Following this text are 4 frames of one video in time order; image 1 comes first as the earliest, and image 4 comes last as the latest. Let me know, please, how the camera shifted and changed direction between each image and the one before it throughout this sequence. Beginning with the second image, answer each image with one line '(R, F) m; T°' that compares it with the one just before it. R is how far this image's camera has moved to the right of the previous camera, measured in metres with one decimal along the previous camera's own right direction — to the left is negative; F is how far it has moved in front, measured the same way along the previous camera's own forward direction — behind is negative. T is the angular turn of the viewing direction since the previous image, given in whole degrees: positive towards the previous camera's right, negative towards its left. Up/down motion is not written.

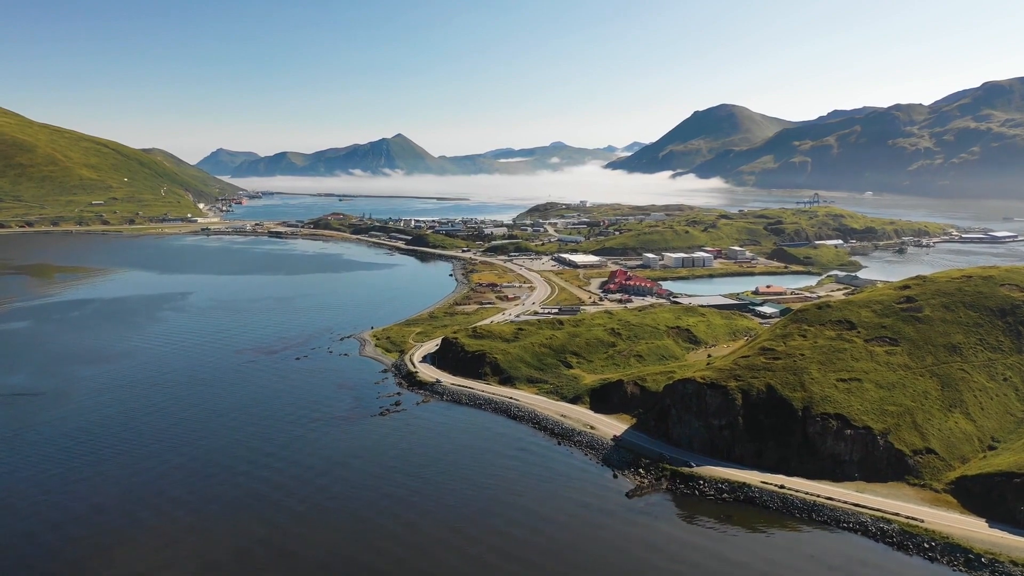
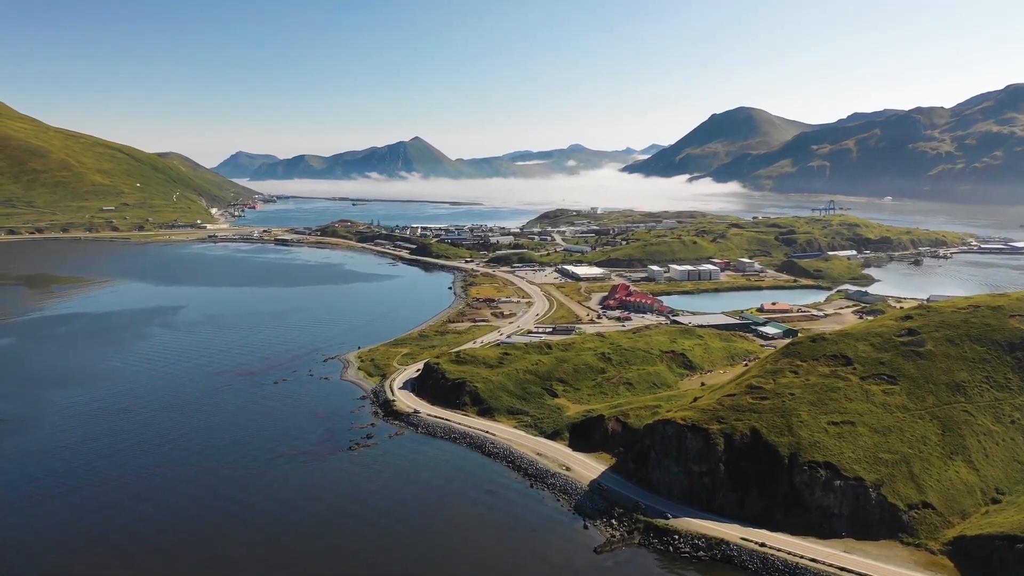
(+1.9, +1.6) m; -1°
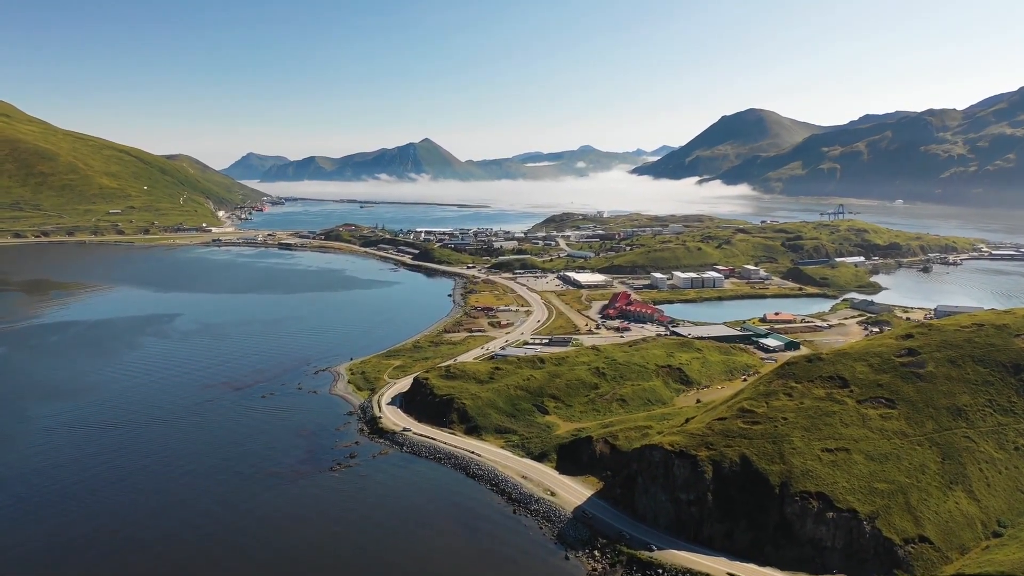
(+1.1, +0.9) m; -1°
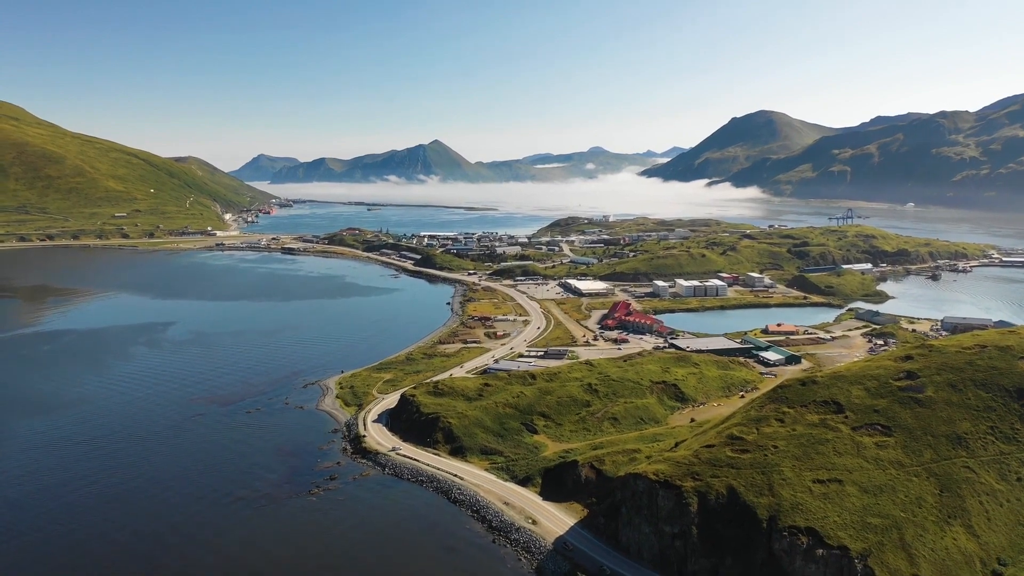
(+1.1, +0.9) m; -1°
